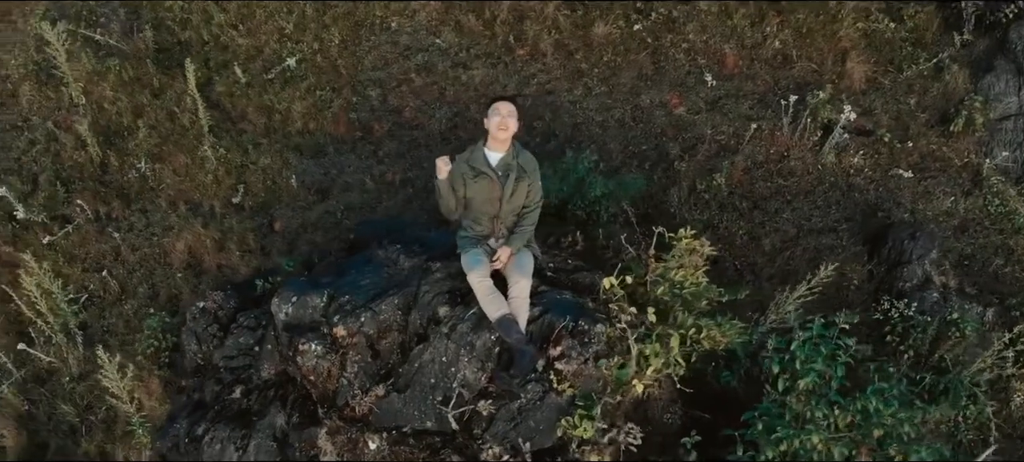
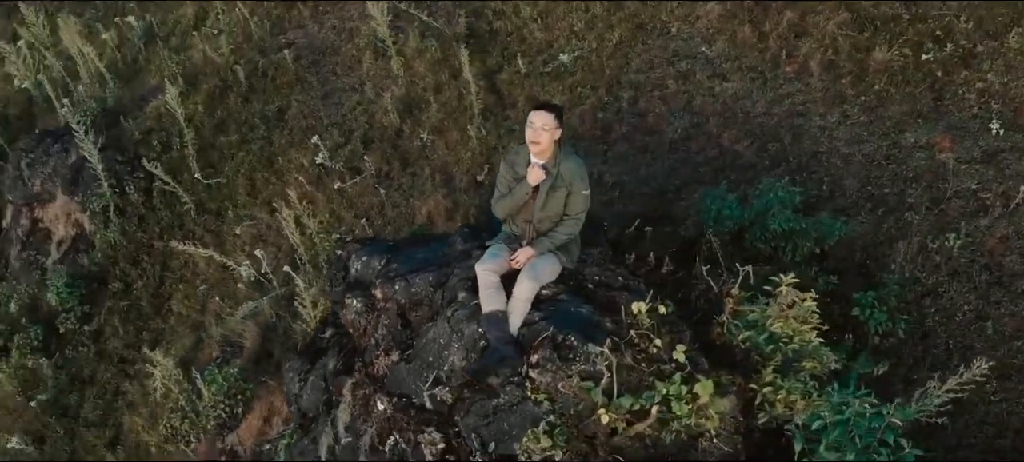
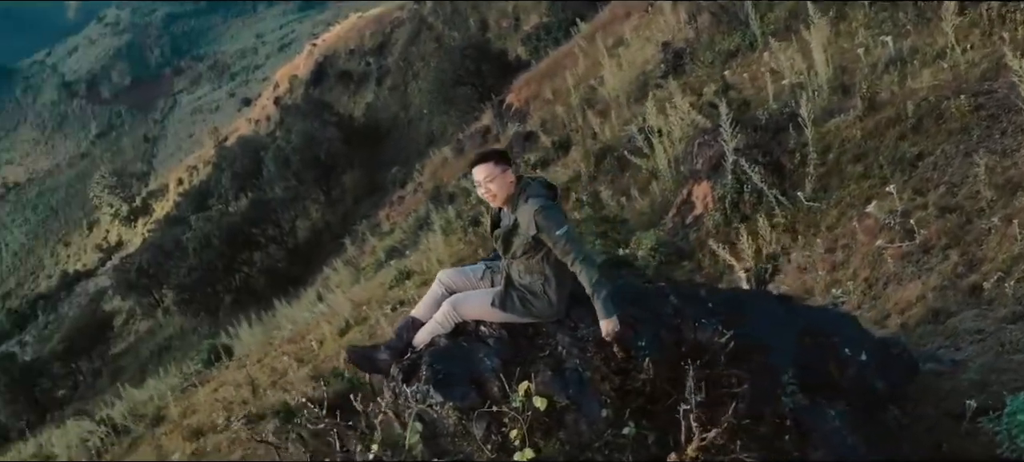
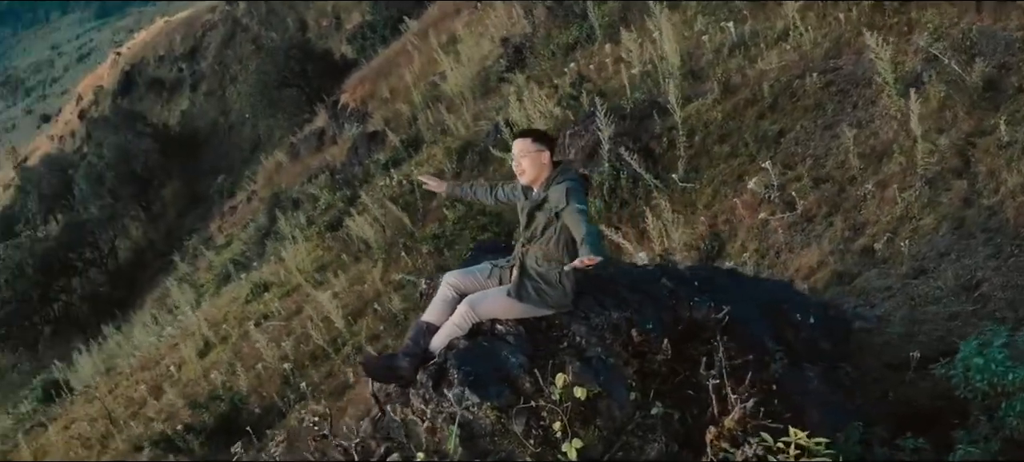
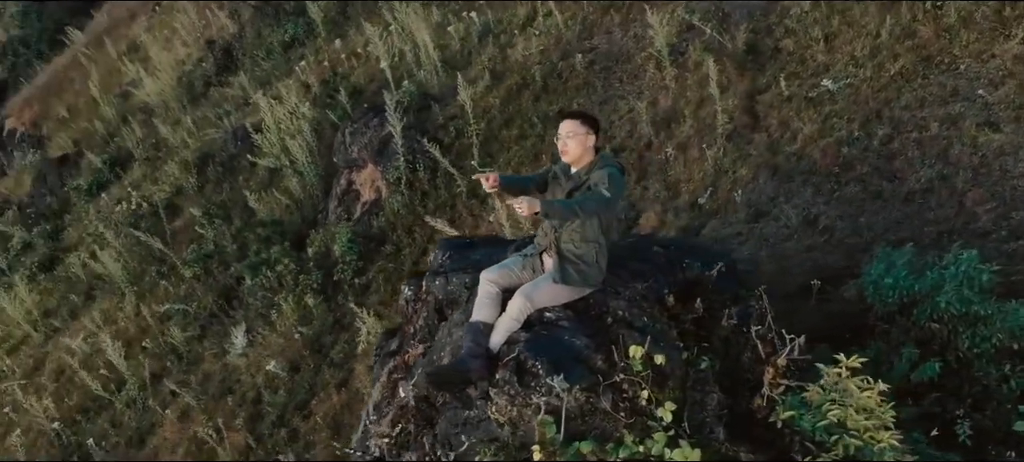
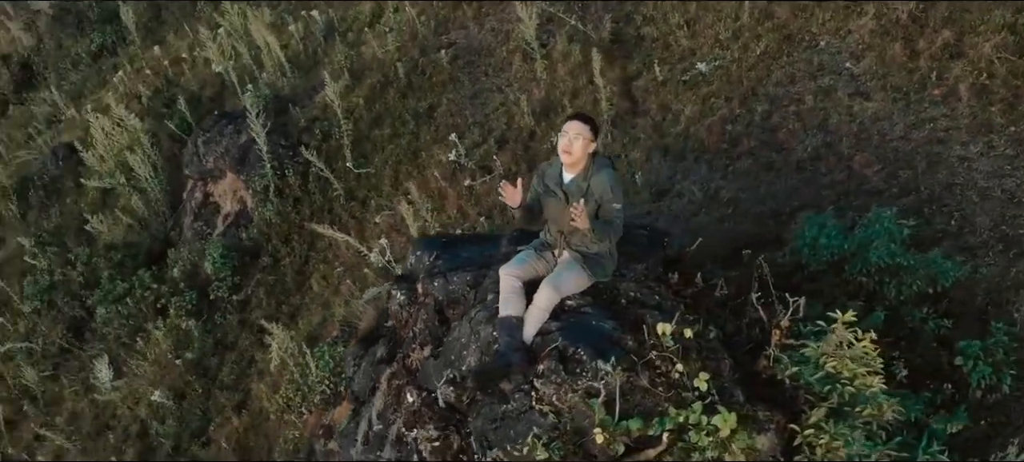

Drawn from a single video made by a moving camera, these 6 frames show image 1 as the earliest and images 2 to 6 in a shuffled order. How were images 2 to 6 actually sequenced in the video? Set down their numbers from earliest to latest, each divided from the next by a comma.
2, 6, 5, 4, 3
